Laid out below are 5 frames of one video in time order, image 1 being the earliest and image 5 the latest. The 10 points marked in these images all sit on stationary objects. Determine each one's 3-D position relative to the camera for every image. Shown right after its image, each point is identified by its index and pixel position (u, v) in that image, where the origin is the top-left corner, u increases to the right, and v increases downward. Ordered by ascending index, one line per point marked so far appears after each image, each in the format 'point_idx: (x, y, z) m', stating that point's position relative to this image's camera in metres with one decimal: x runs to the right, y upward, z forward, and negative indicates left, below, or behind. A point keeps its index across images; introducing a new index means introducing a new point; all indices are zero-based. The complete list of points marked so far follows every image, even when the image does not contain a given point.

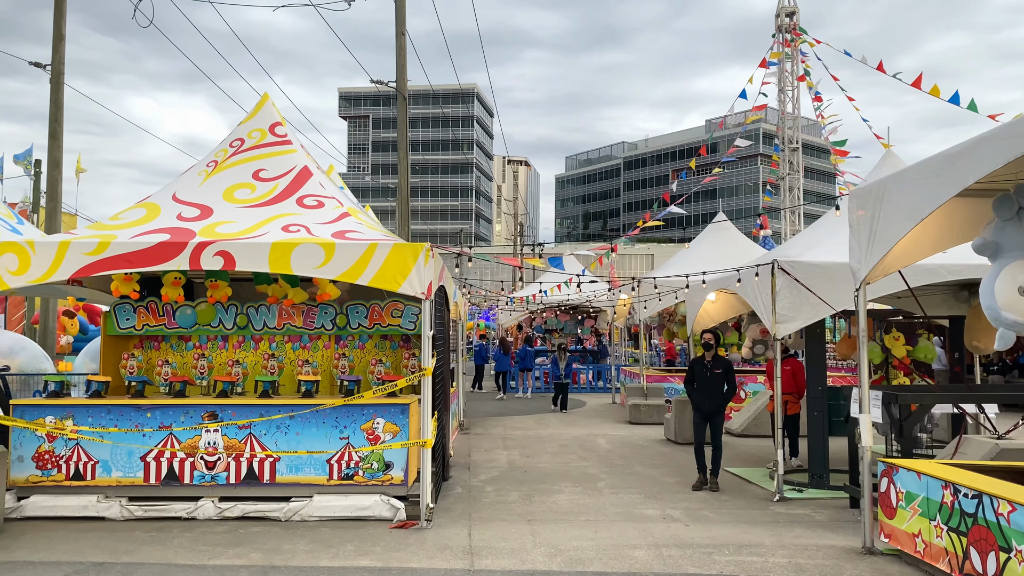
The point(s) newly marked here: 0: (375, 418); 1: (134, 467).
0: (-1.1, -1.0, +6.4) m
1: (-2.9, -1.4, +6.3) m
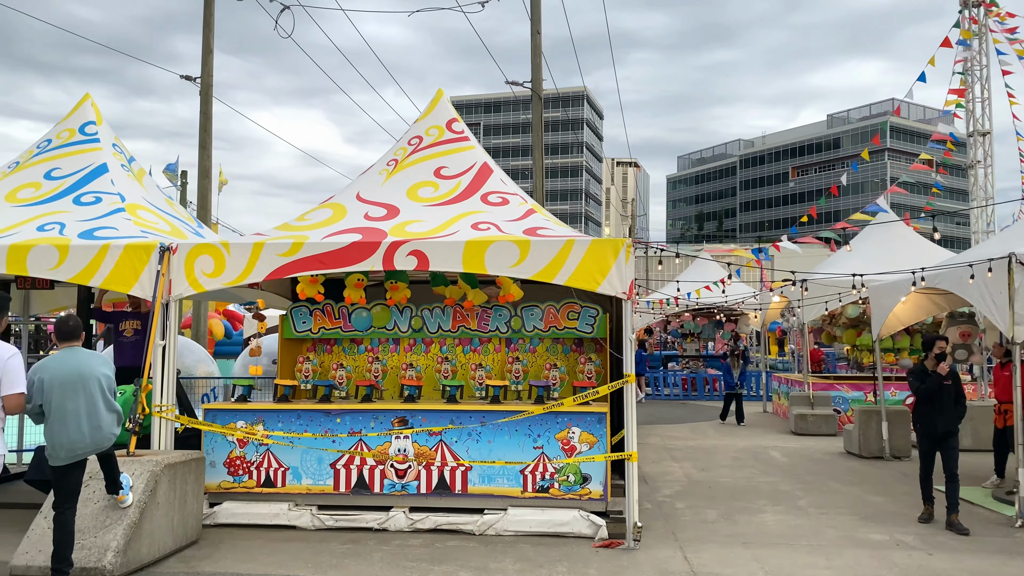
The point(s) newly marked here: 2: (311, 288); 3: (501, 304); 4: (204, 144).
0: (+0.4, -1.0, +5.9) m
1: (-1.4, -1.4, +6.1) m
2: (-1.6, 0.0, +6.6) m
3: (-0.1, -0.1, +7.6) m
4: (-6.1, +2.9, +16.6) m
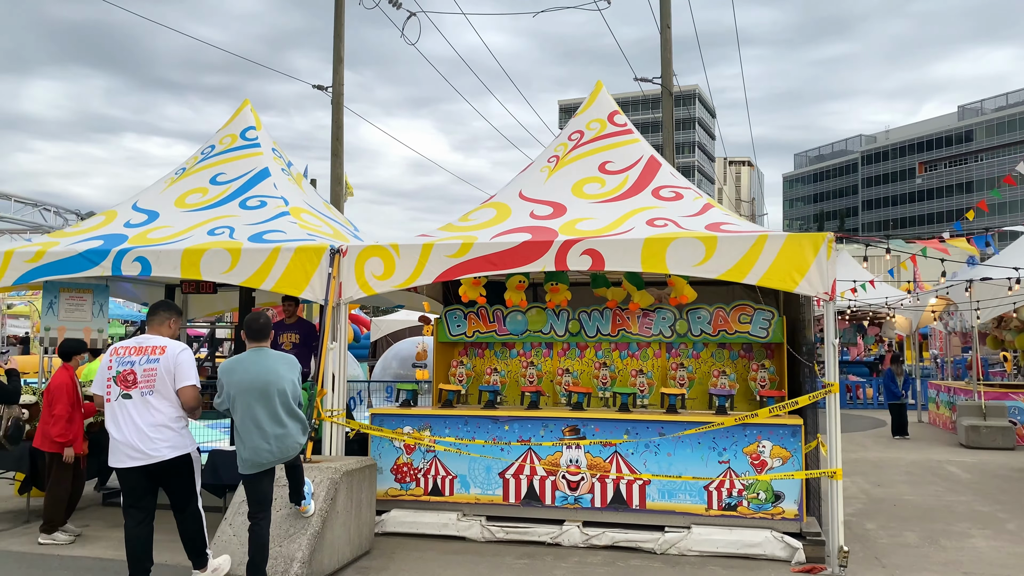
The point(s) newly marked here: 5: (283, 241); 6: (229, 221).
0: (+1.6, -1.0, +5.5) m
1: (-0.1, -1.4, +5.9) m
2: (-0.3, 0.0, +6.4) m
3: (+1.3, -0.2, +7.2) m
4: (-3.5, +2.8, +16.9) m
5: (-1.7, +0.4, +6.1) m
6: (-2.2, +0.5, +6.5) m
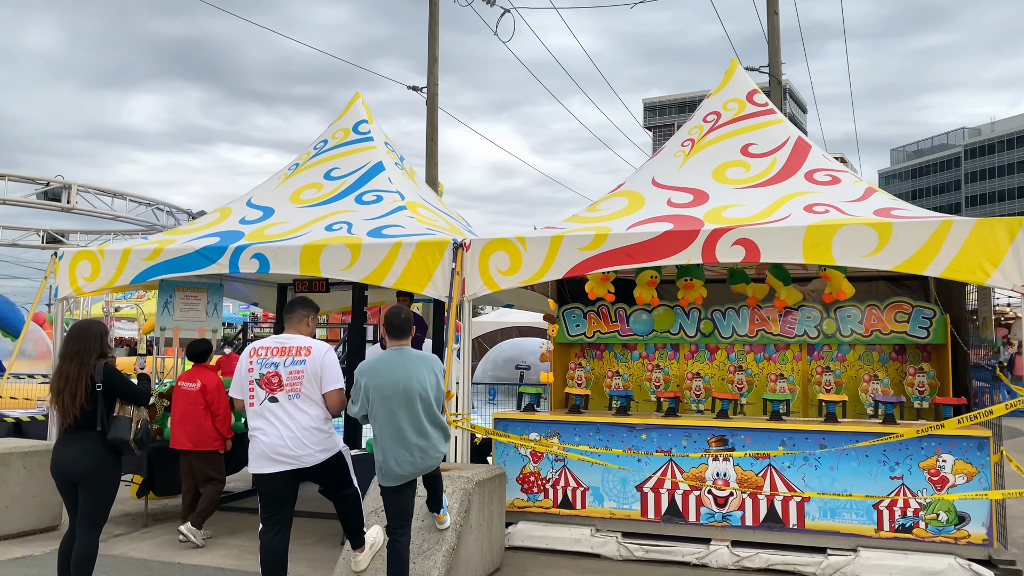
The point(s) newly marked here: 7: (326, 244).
0: (+2.5, -1.0, +4.8) m
1: (+0.8, -1.4, +5.4) m
2: (+0.6, 0.0, +5.9) m
3: (+2.3, -0.1, +6.6) m
4: (-1.6, +2.8, +16.7) m
5: (-0.8, +0.4, +5.8) m
6: (-1.2, +0.5, +6.2) m
7: (-1.3, +0.3, +5.8) m
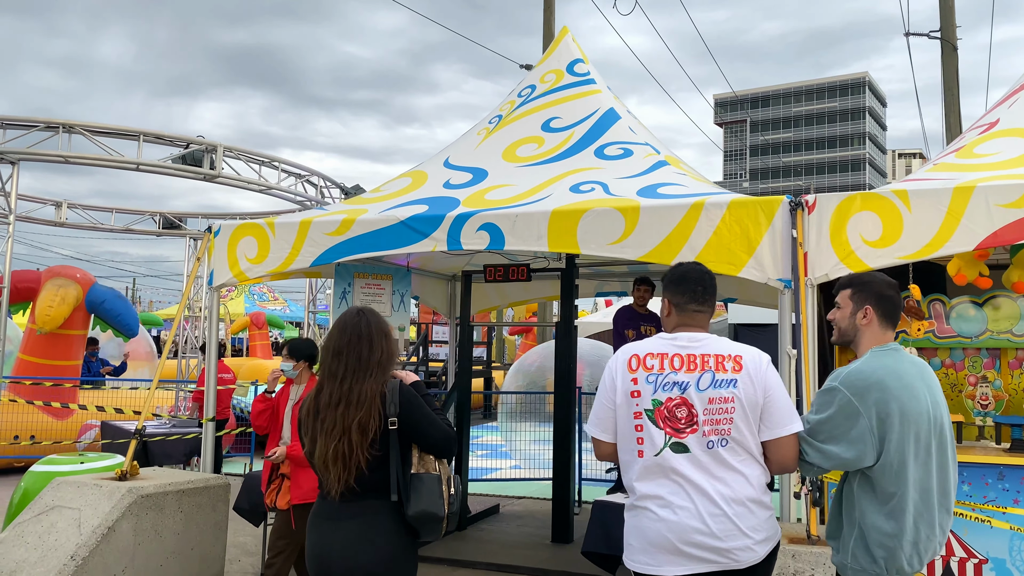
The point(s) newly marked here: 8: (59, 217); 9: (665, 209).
0: (+4.1, -0.9, +2.9) m
1: (+2.4, -1.3, +3.7) m
2: (+2.3, +0.1, +4.2) m
3: (+4.0, 0.0, +4.7) m
4: (+0.8, +2.8, +15.1) m
5: (+0.9, +0.5, +4.2) m
6: (+0.5, +0.6, +4.6) m
7: (+0.4, +0.4, +4.1) m
8: (-6.8, +1.0, +12.5) m
9: (+0.7, +0.4, +4.0) m
